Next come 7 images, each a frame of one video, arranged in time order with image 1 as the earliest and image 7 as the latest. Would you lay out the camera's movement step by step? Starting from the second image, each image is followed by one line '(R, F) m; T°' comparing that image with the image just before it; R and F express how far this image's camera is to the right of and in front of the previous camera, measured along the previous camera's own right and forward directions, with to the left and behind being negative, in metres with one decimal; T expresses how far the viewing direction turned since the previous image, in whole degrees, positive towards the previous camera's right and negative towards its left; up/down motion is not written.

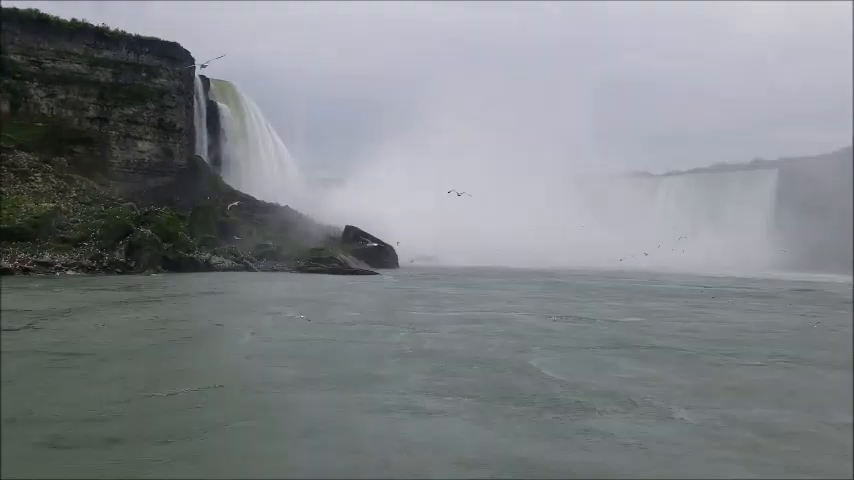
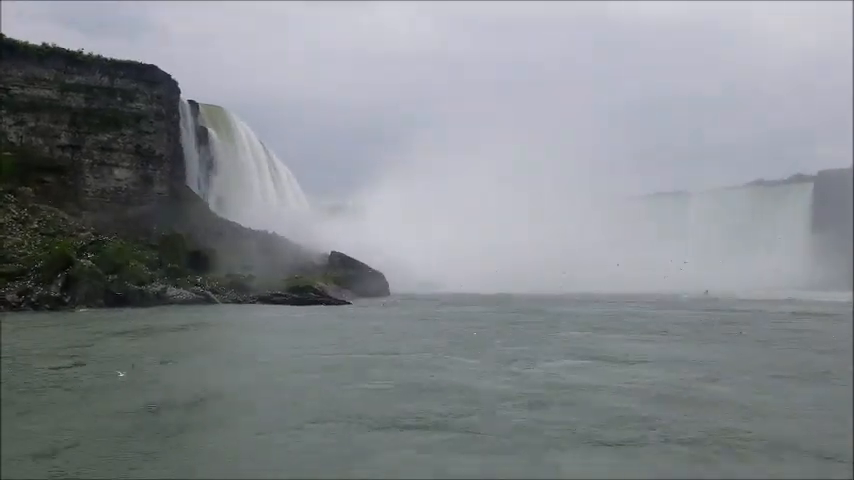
(+1.1, +2.3) m; -1°
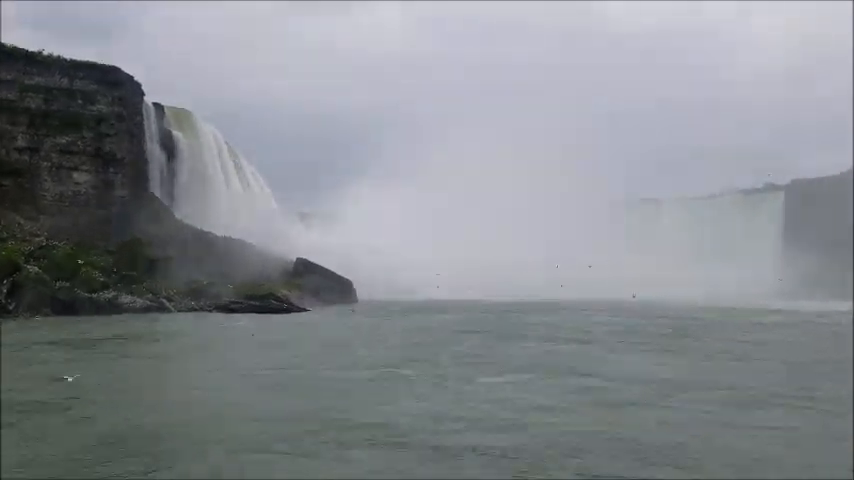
(+0.7, +0.5) m; +2°
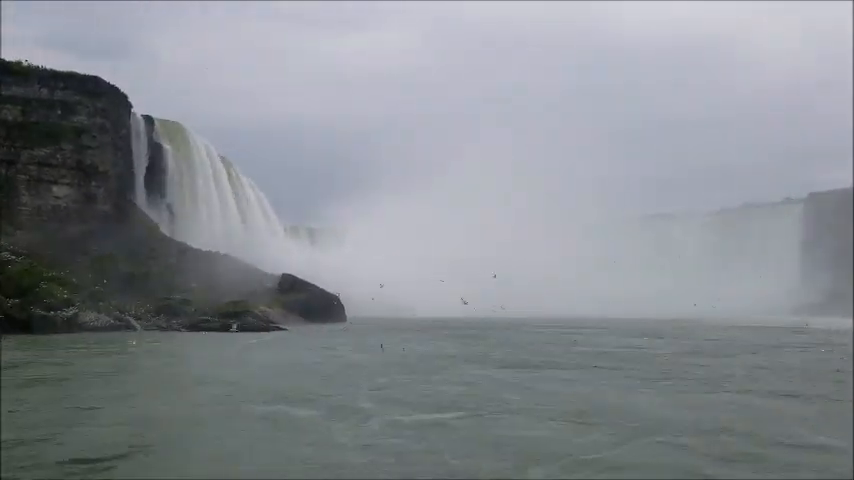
(+1.2, +2.0) m; -1°
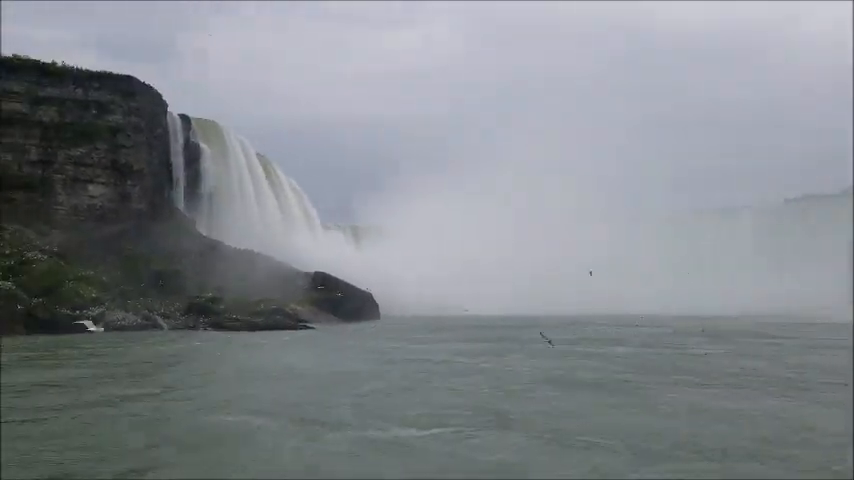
(+0.6, +1.0) m; -4°
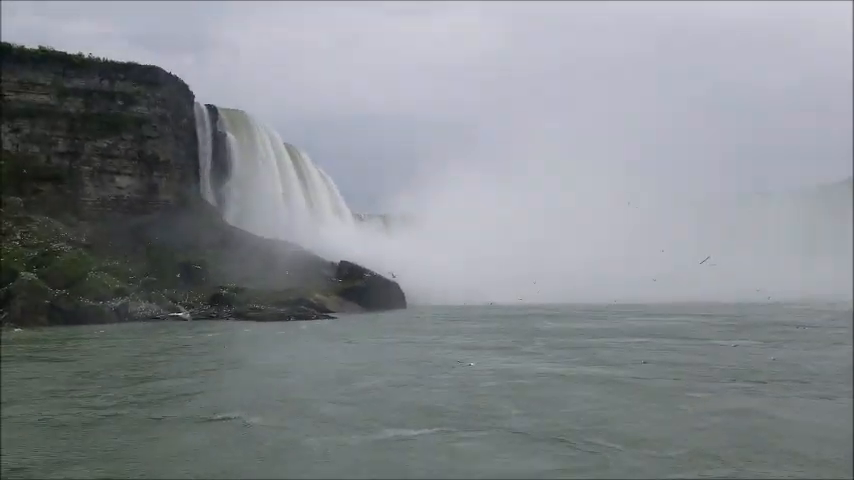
(+0.3, +0.6) m; -2°
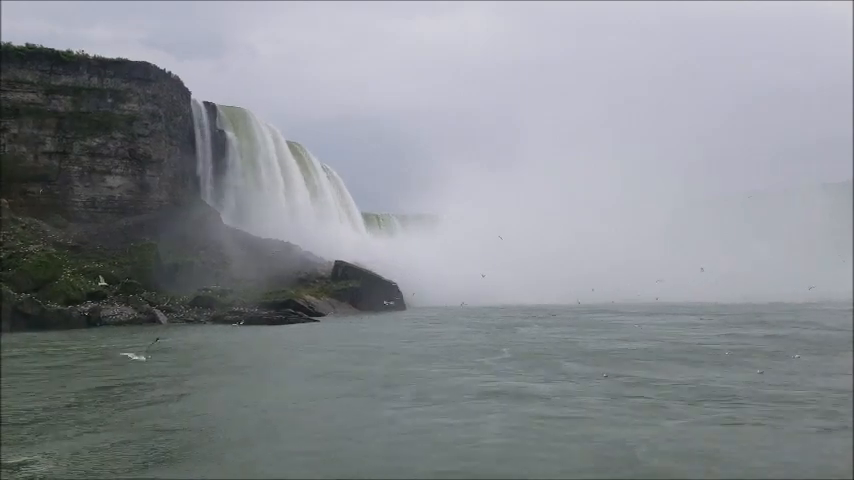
(+1.1, +1.4) m; -1°
